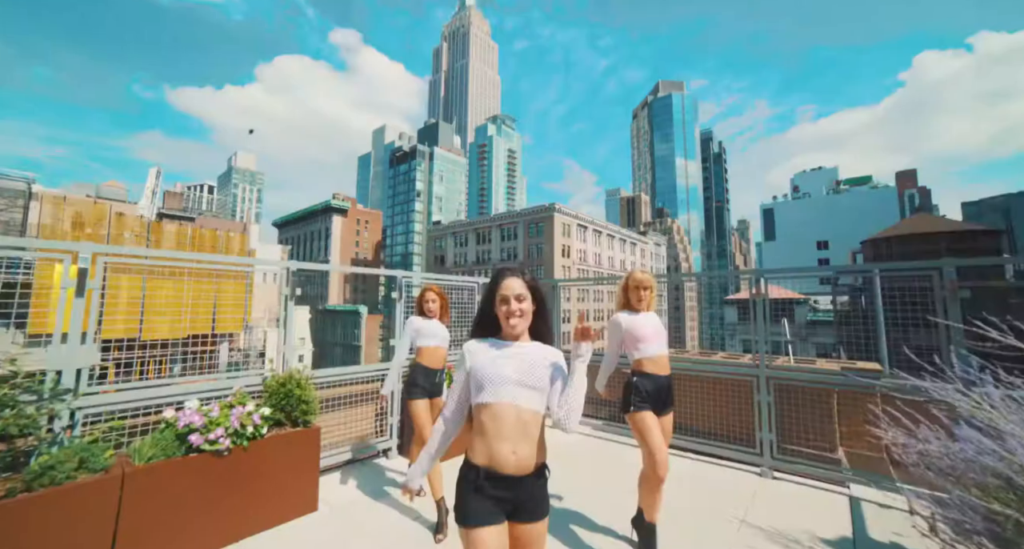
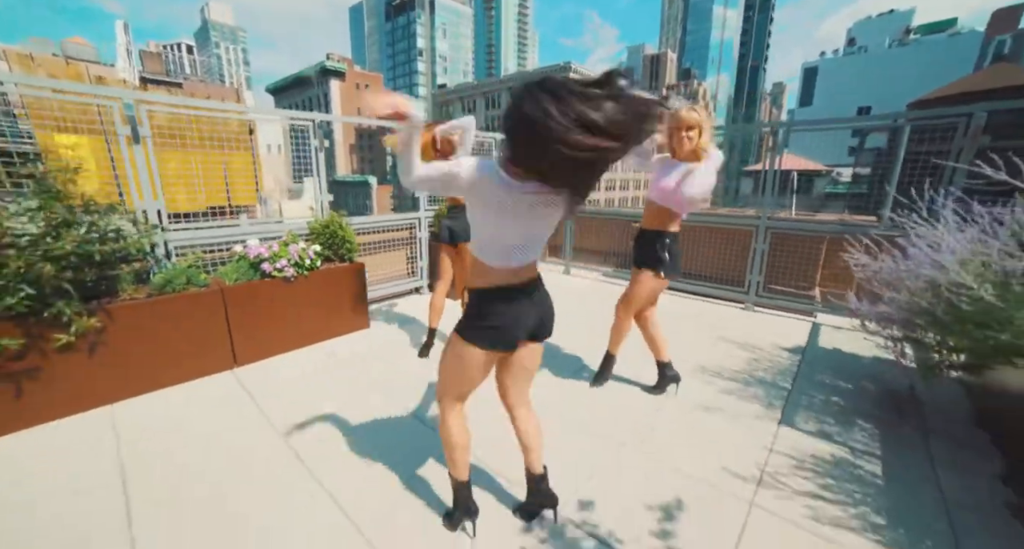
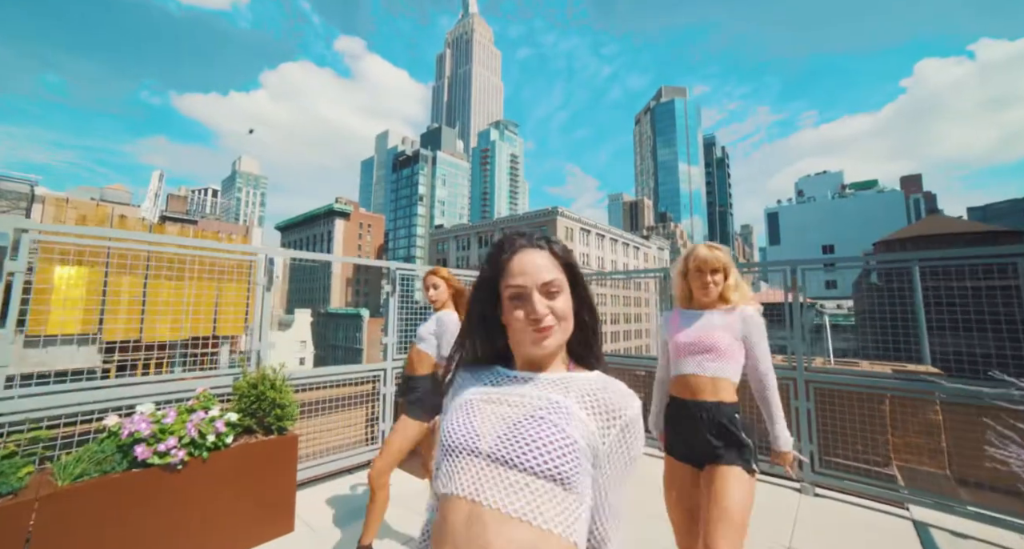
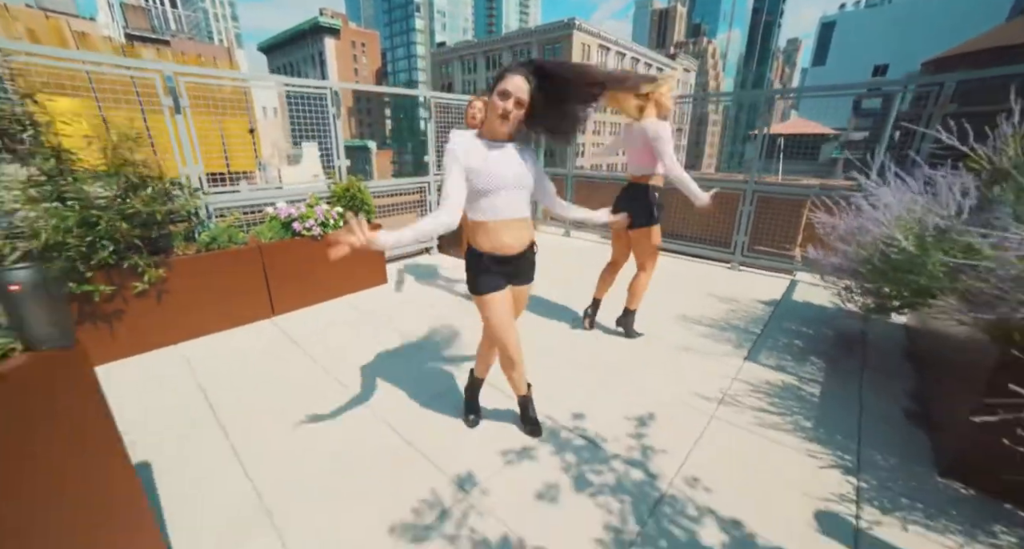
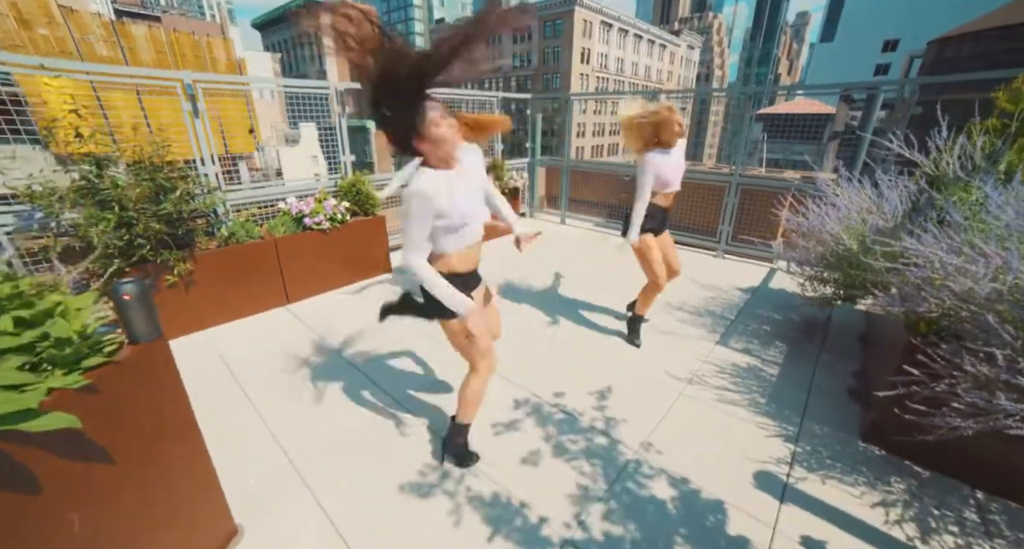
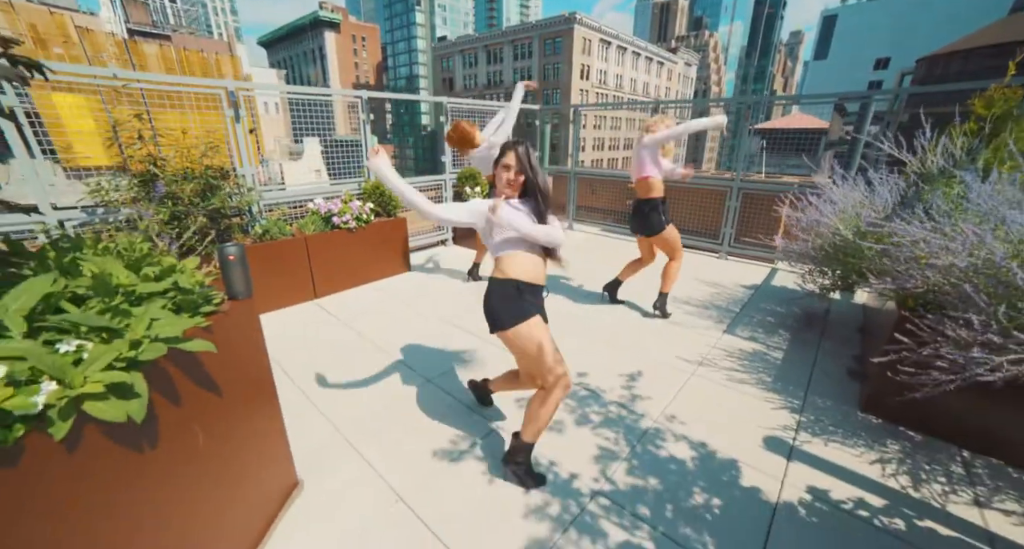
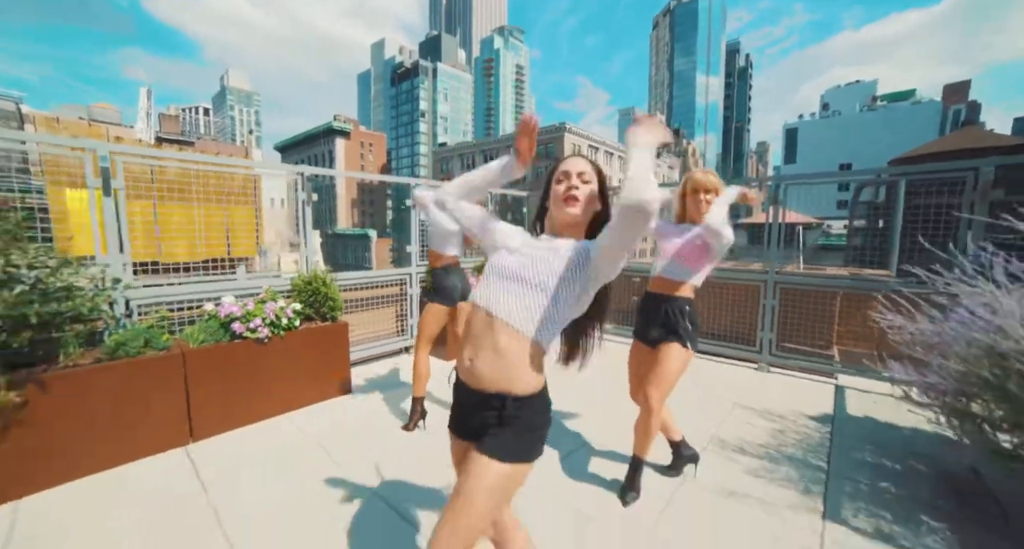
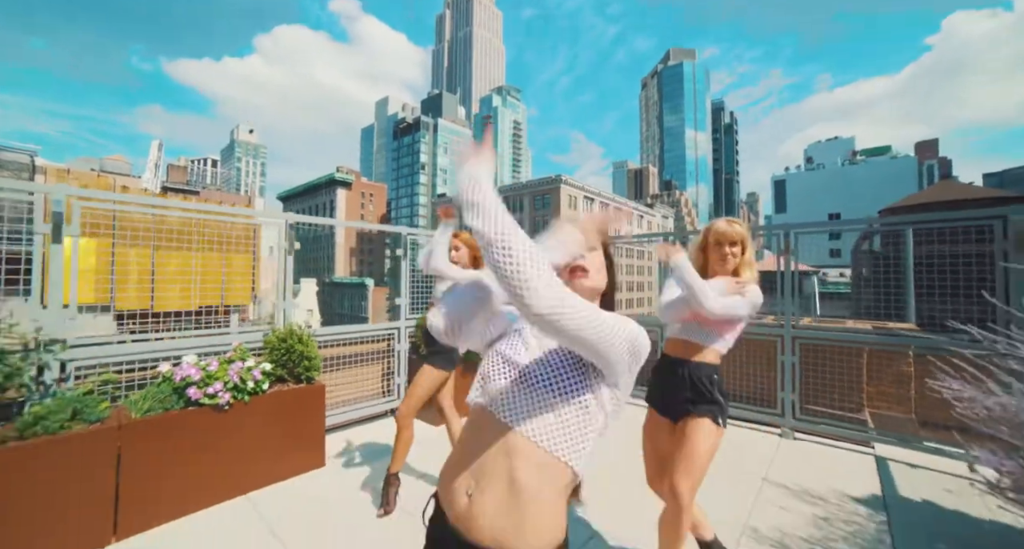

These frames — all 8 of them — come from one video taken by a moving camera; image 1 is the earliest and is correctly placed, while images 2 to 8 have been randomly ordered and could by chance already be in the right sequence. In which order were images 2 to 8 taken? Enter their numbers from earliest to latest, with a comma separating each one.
3, 8, 7, 2, 4, 6, 5
